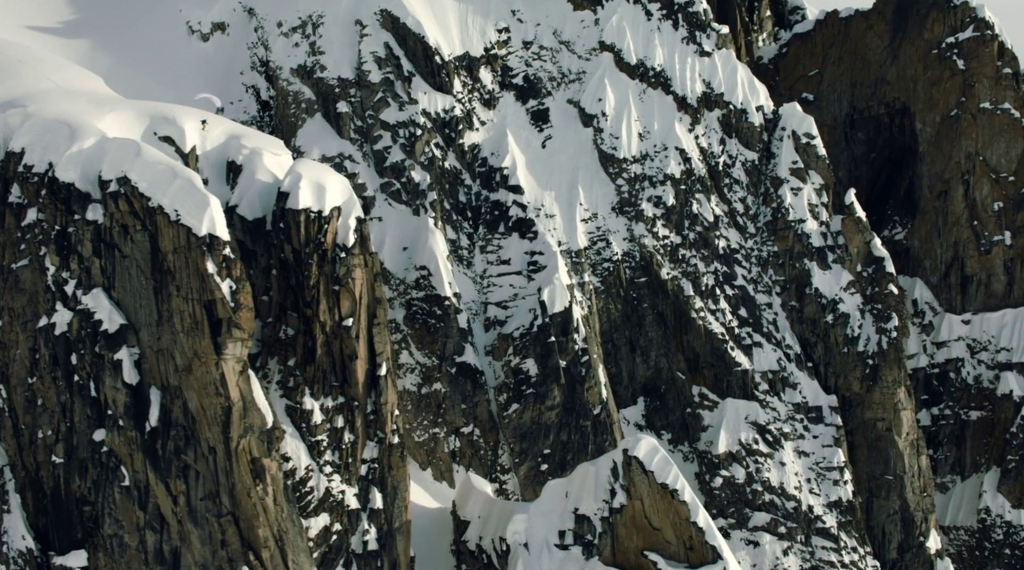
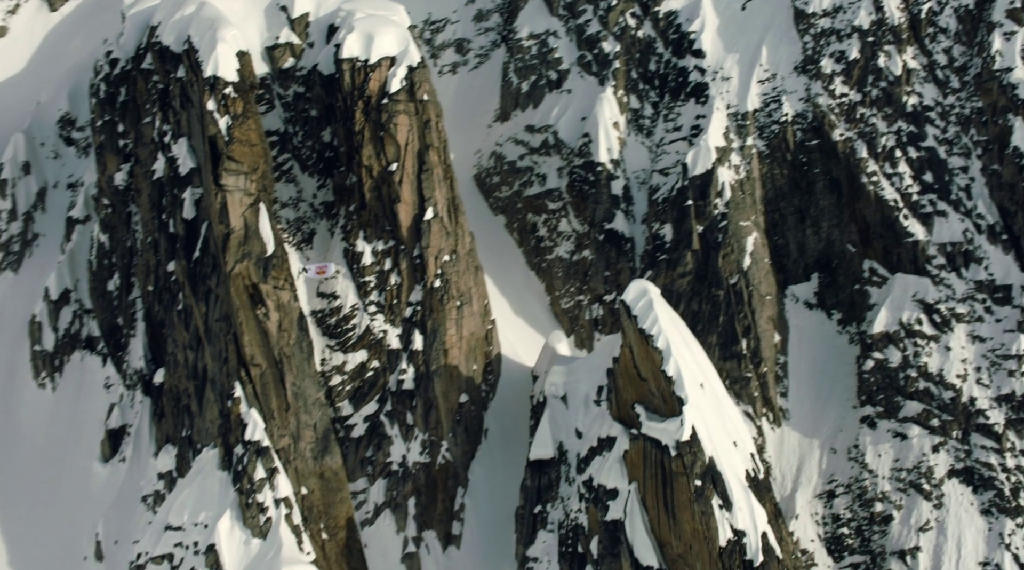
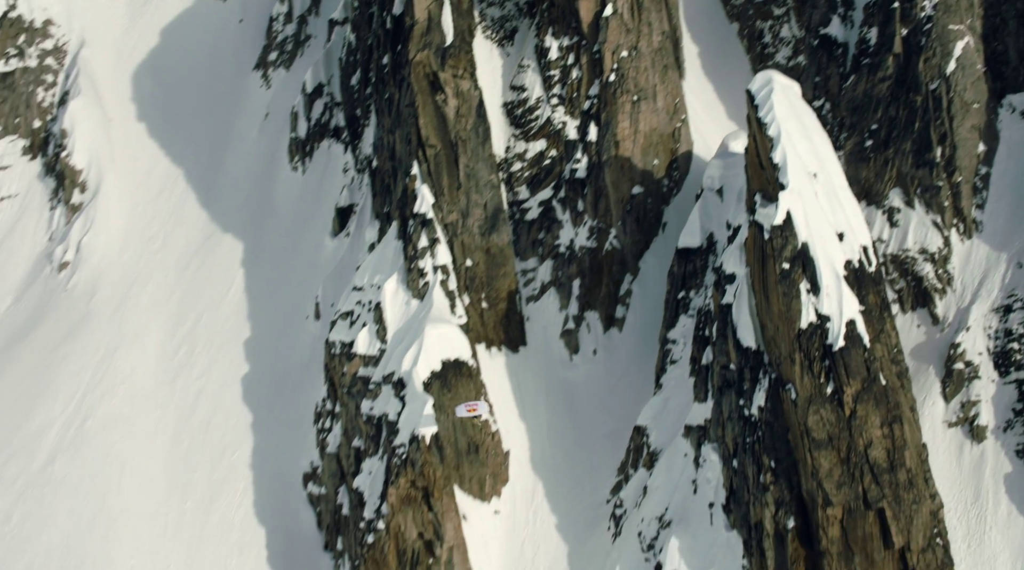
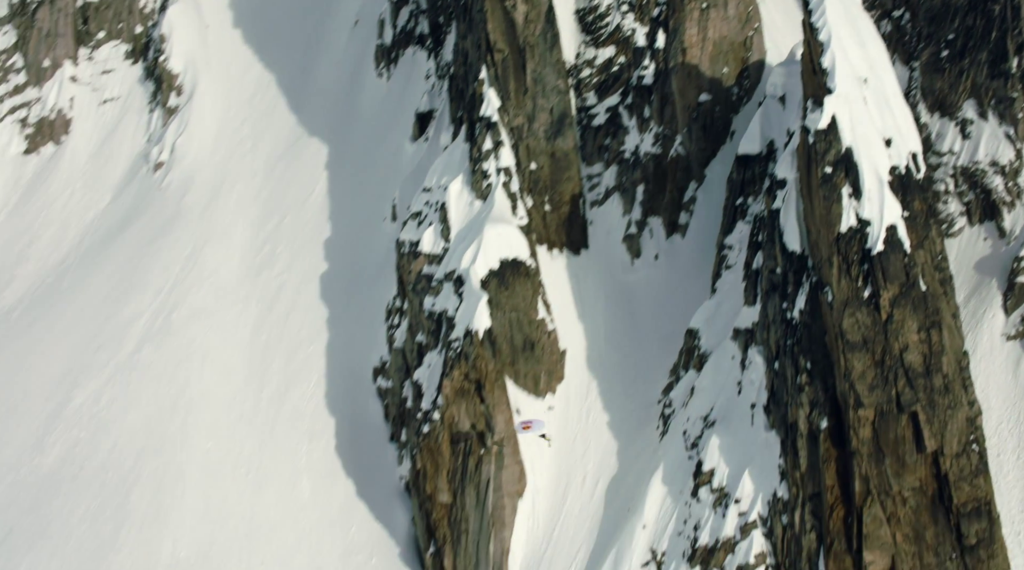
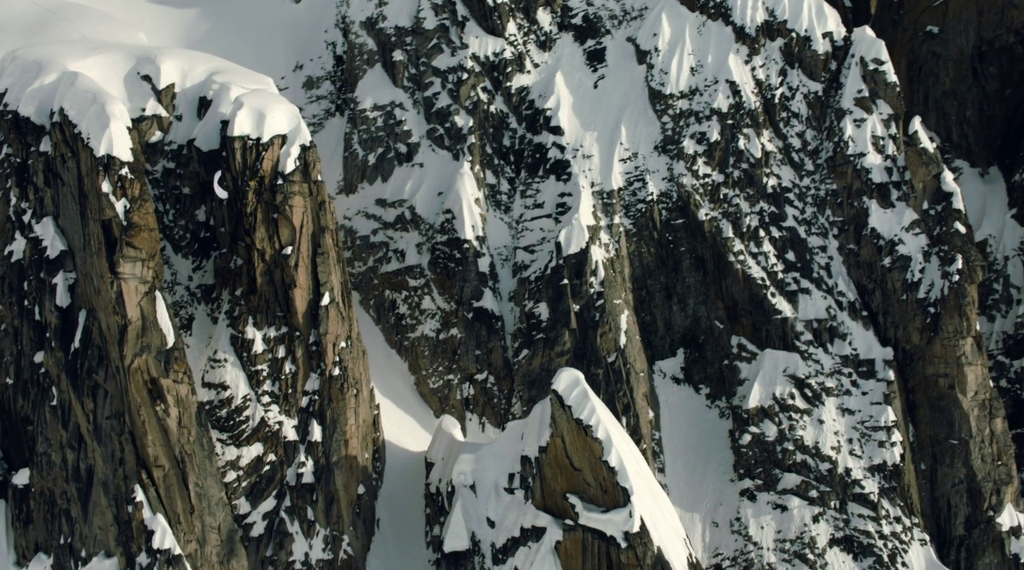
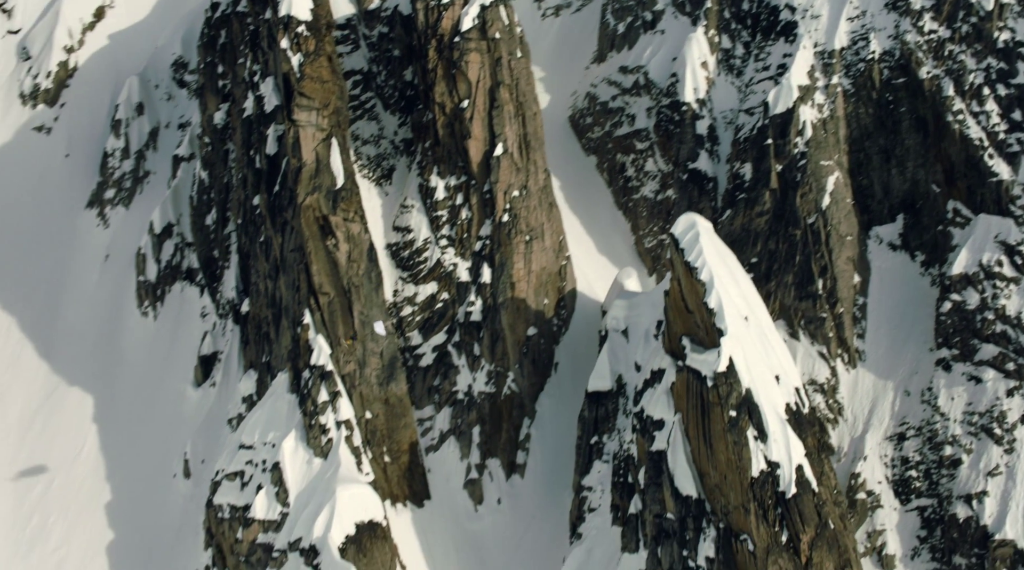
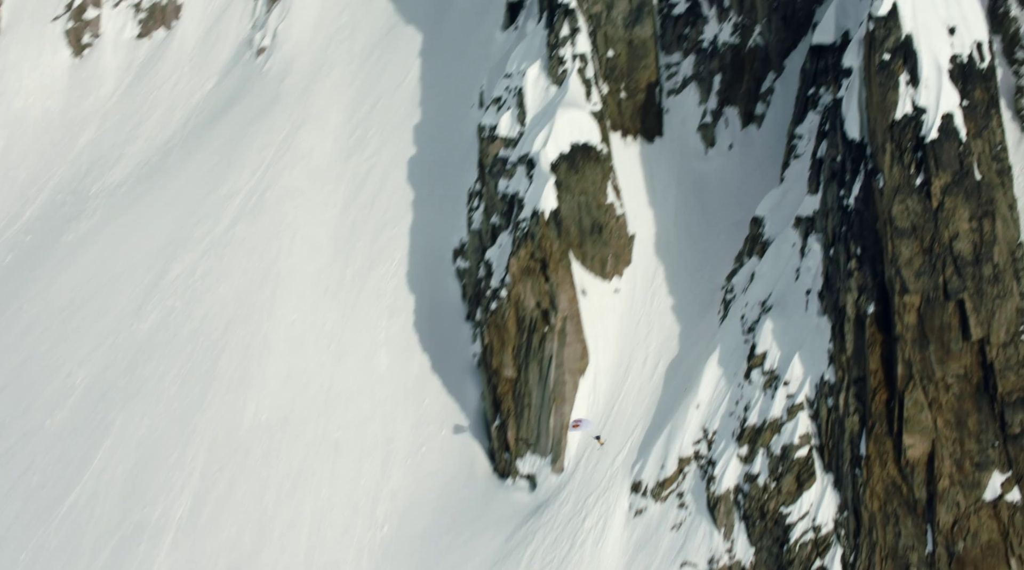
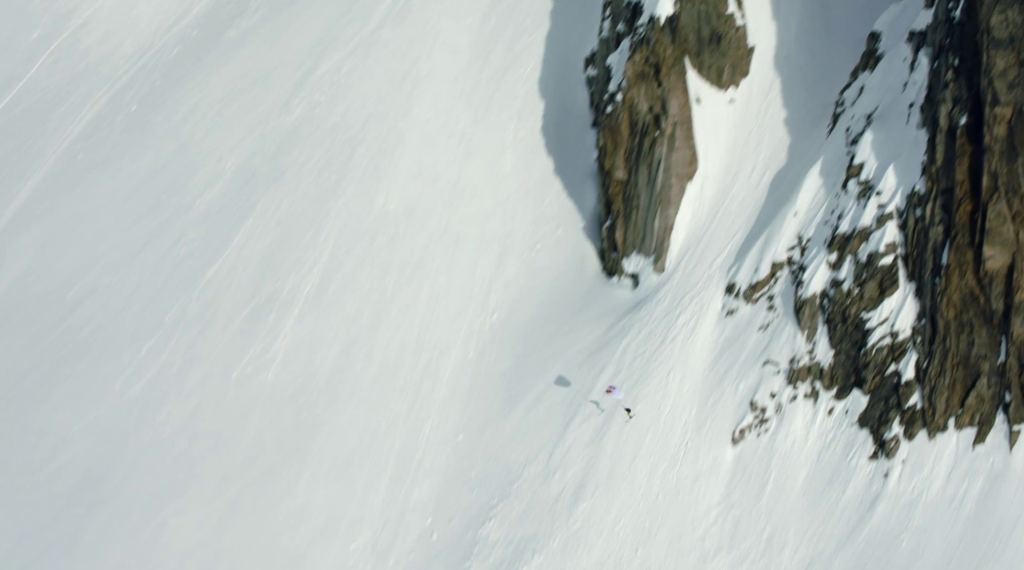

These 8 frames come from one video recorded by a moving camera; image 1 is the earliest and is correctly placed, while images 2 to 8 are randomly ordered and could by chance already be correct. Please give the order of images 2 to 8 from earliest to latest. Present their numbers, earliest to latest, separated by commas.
5, 2, 6, 3, 4, 7, 8
